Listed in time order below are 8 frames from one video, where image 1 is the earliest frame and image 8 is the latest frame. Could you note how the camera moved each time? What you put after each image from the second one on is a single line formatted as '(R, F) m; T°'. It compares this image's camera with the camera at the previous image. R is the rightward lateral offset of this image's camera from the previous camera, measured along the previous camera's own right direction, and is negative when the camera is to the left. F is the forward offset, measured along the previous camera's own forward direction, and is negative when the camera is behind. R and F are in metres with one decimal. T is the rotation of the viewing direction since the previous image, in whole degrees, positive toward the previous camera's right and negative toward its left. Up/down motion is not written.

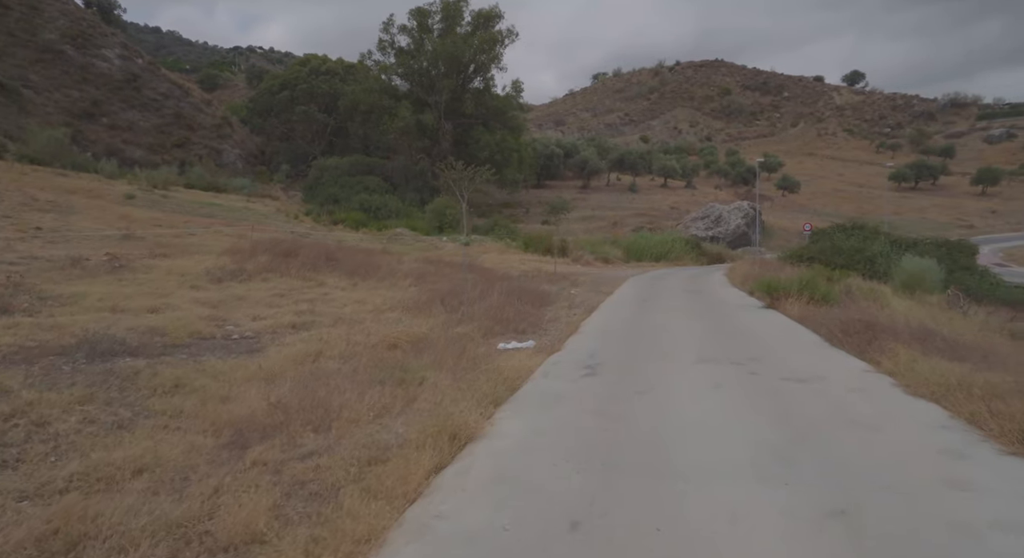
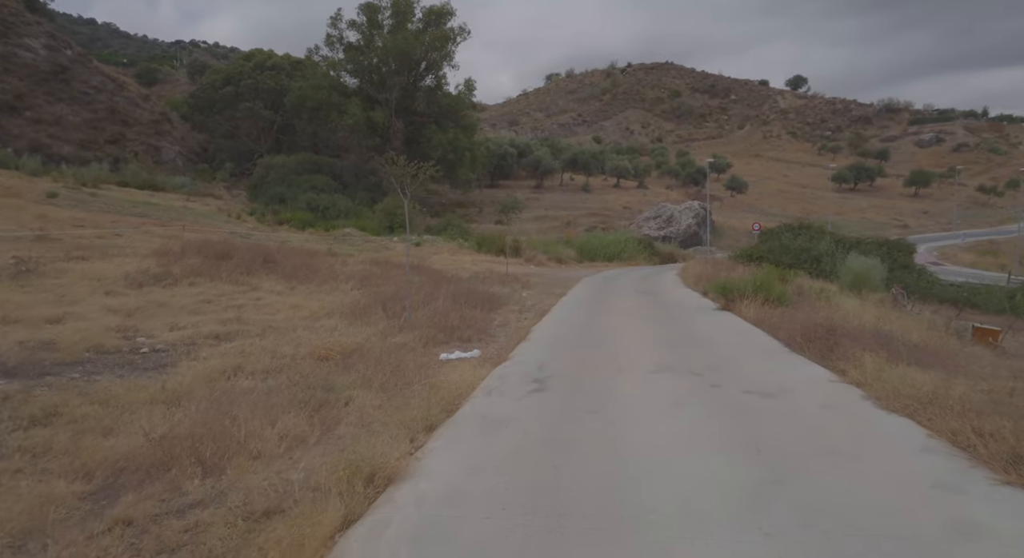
(+0.2, +0.8) m; +5°
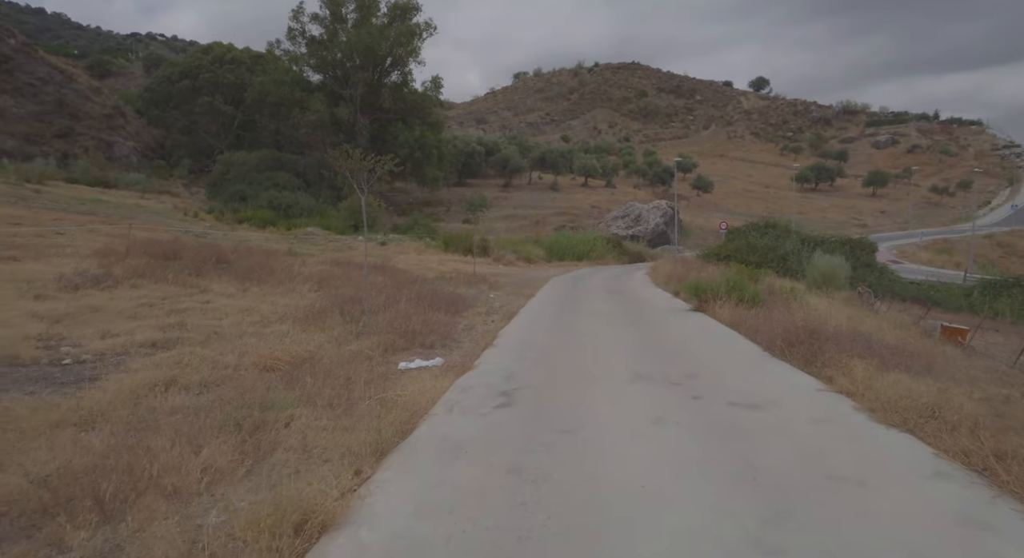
(+0.1, +0.7) m; +3°
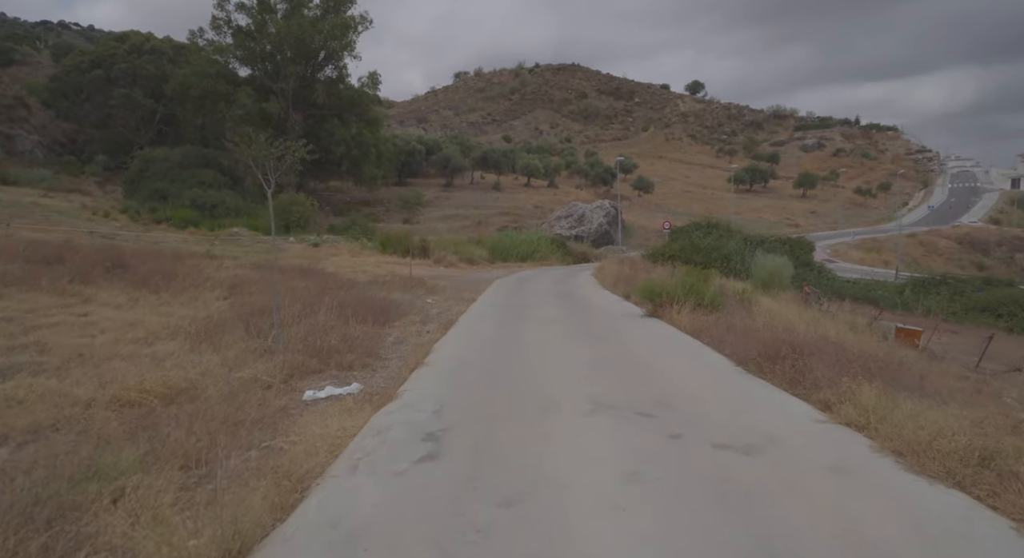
(+0.2, +1.5) m; +6°
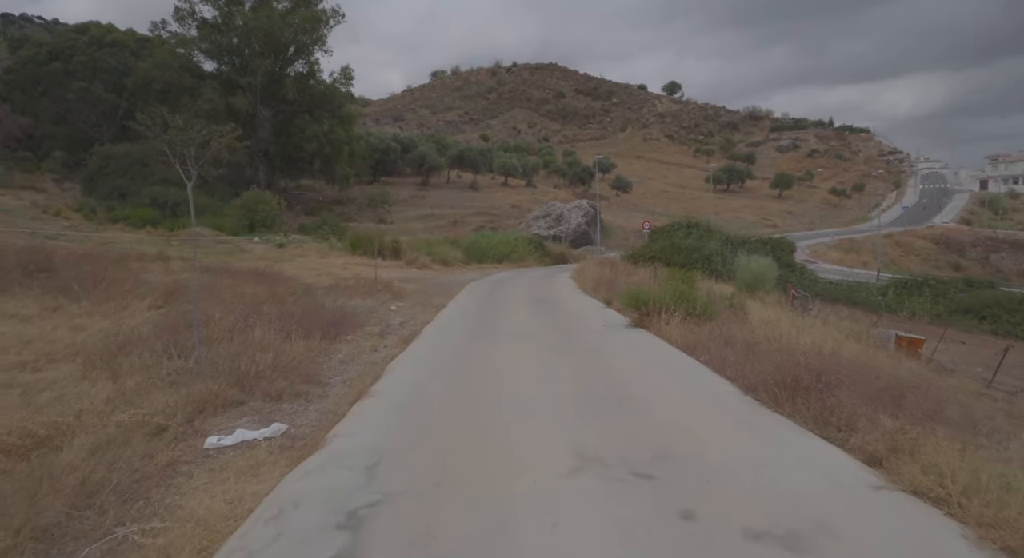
(+0.2, +1.4) m; +2°
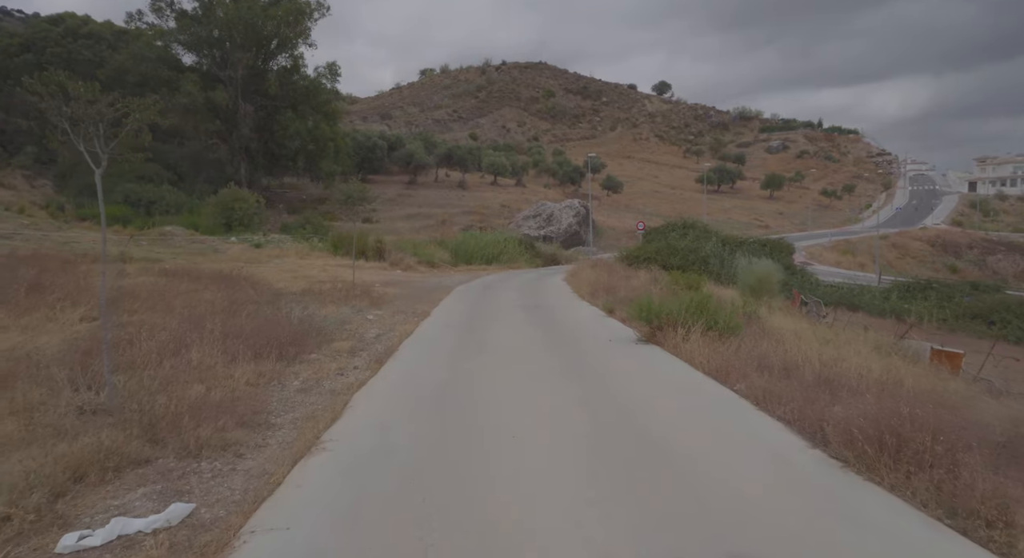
(-0.1, +1.6) m; +1°
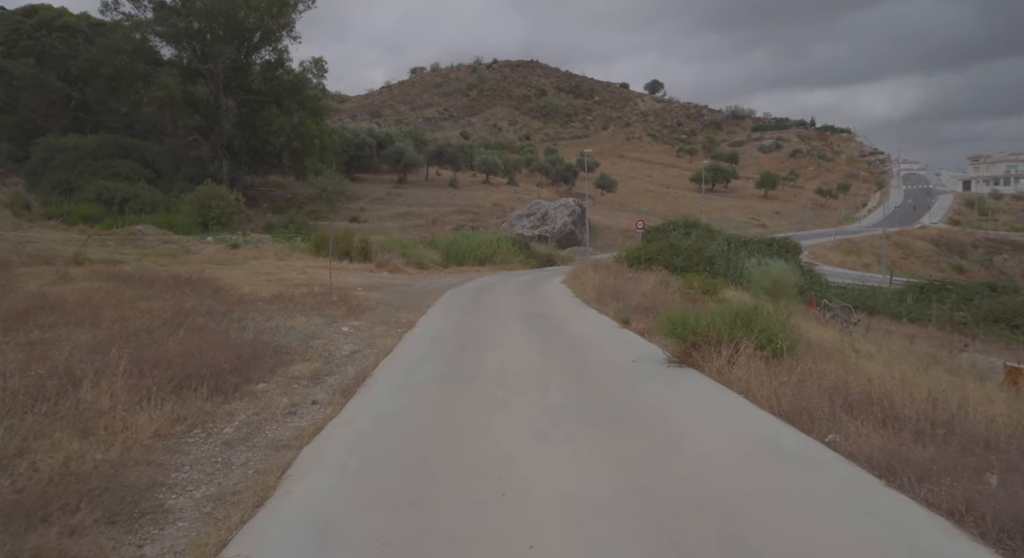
(-0.2, +1.9) m; +1°
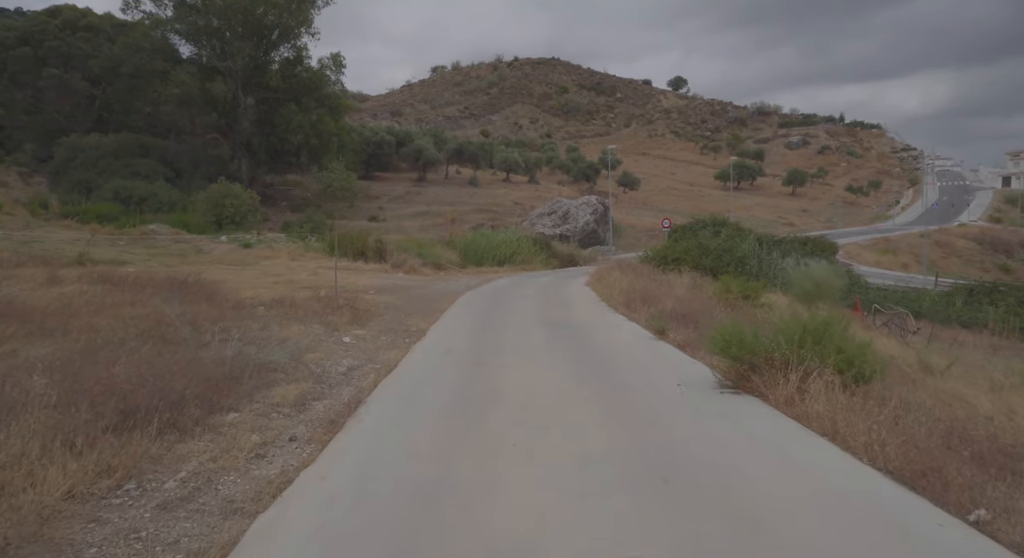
(0.0, +1.3) m; -2°
